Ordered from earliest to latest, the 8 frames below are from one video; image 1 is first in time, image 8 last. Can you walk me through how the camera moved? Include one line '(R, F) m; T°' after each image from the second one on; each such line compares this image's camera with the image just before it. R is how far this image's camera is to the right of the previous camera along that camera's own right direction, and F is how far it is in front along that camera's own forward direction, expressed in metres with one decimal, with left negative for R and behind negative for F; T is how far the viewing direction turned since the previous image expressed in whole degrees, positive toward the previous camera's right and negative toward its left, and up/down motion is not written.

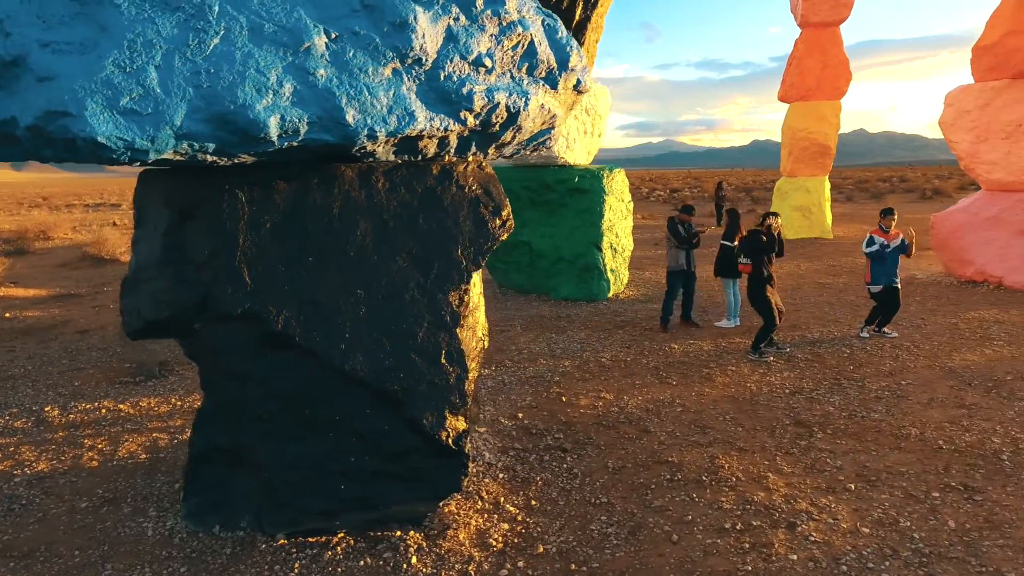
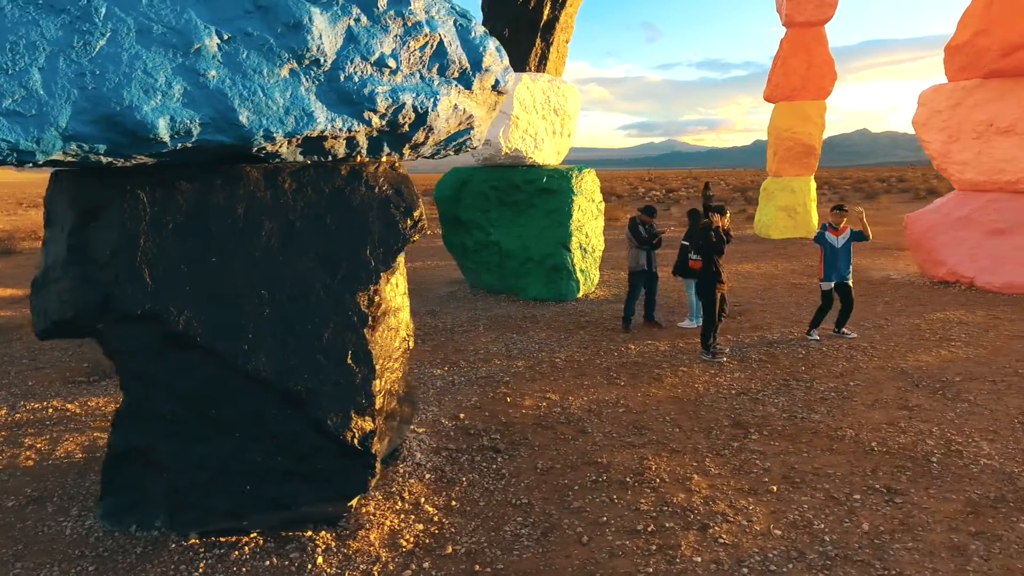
(+0.5, 0.0) m; 0°
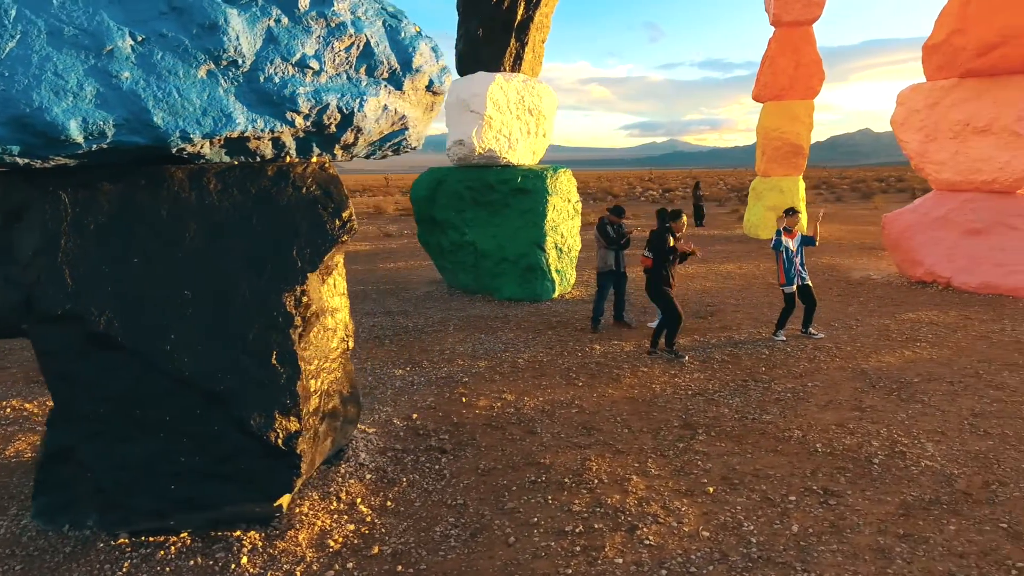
(+0.4, 0.0) m; 0°
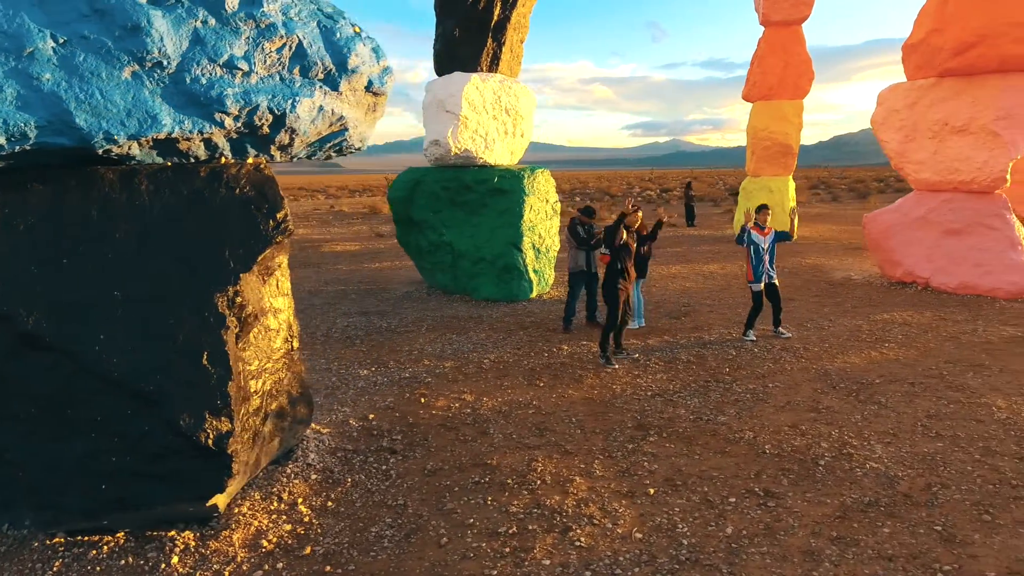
(+0.4, 0.0) m; 0°
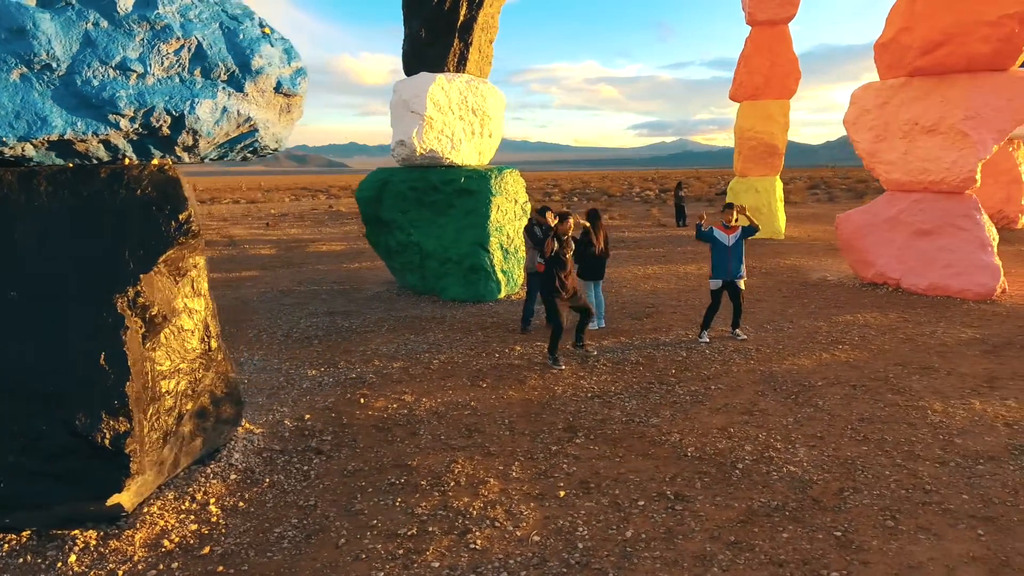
(+0.6, 0.0) m; -1°
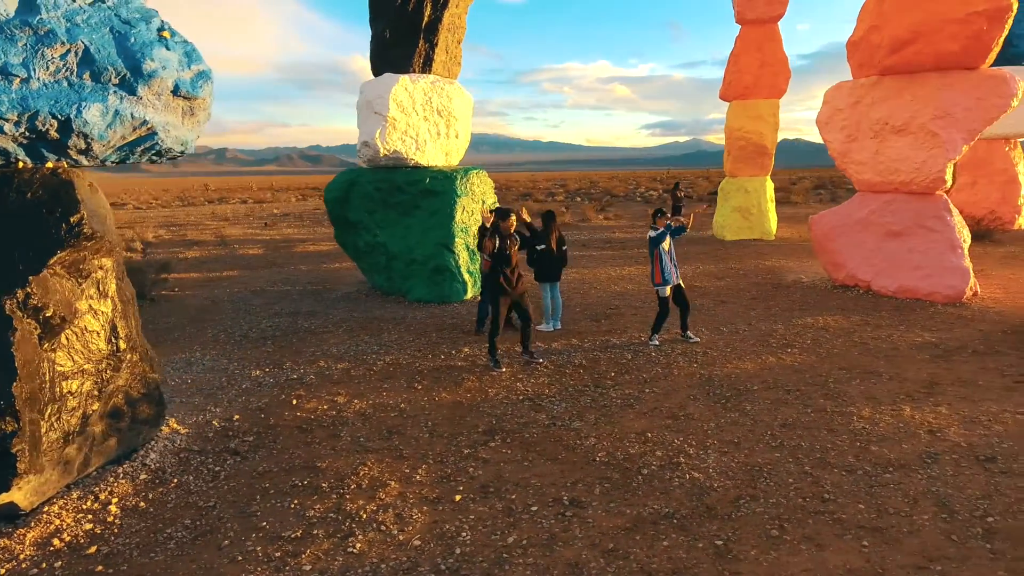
(+0.7, 0.0) m; -1°
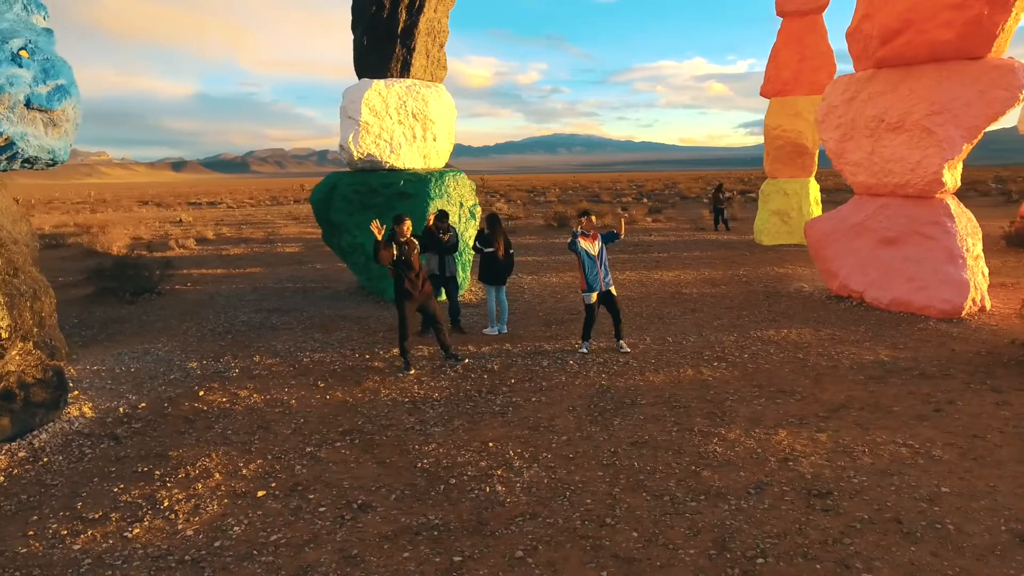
(+1.7, +0.2) m; -9°
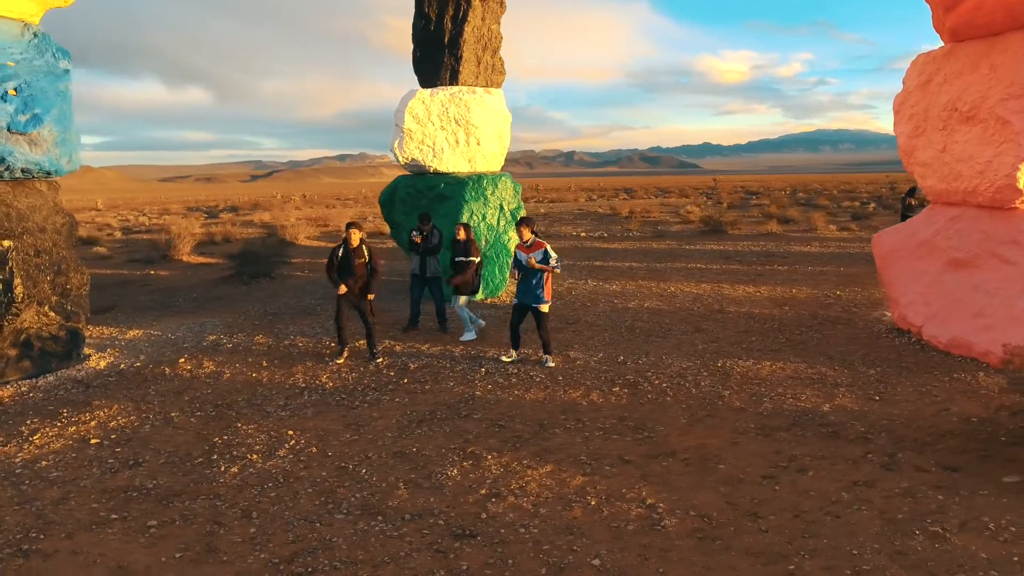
(+3.0, +0.6) m; -22°
